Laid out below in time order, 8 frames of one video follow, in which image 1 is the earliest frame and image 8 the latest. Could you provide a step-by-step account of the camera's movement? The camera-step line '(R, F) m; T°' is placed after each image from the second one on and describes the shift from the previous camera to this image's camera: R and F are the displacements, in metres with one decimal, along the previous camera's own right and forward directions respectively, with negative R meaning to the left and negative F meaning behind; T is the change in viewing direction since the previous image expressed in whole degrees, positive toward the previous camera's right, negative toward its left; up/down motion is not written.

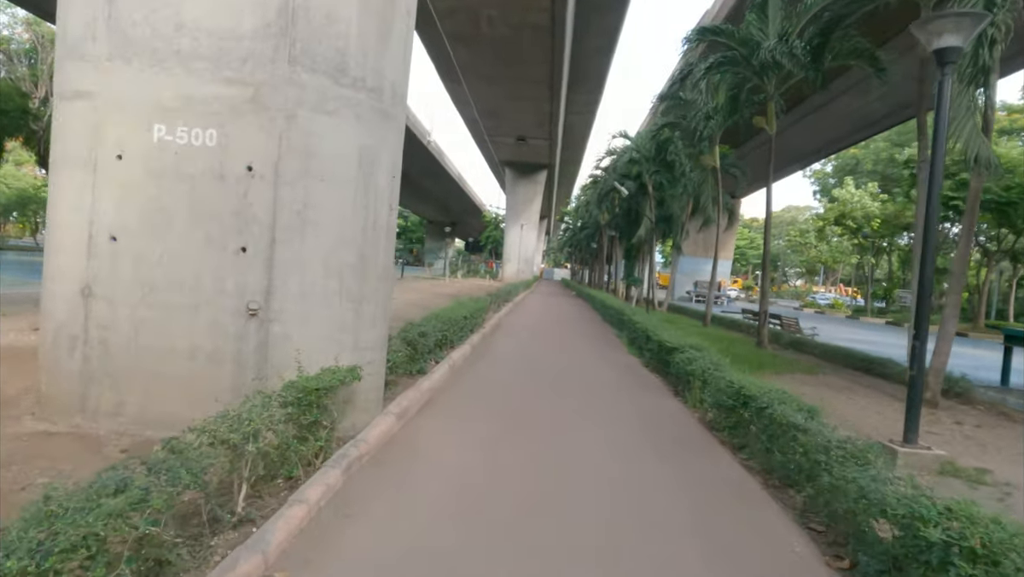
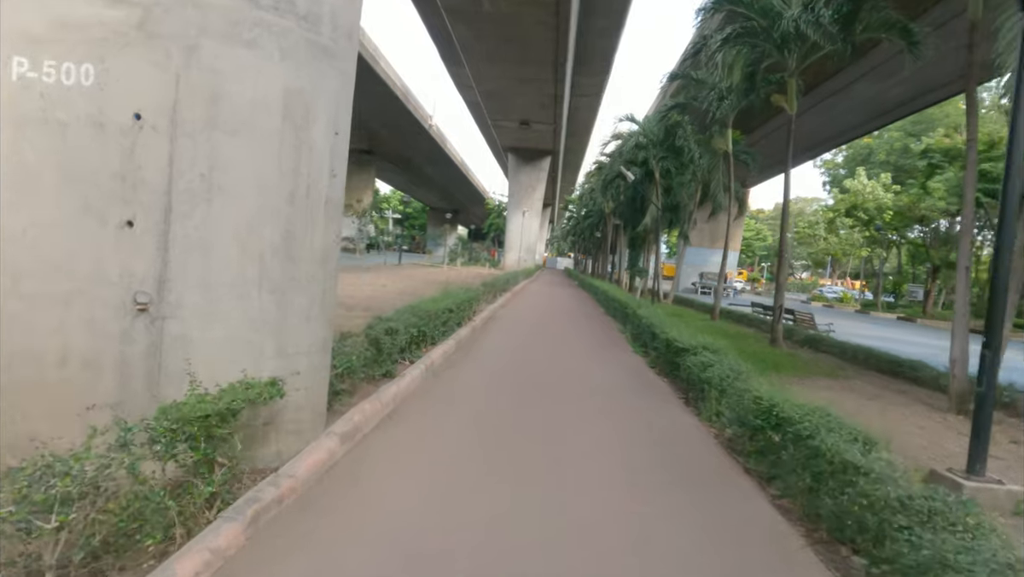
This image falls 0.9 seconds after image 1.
(+0.2, +1.2) m; 0°
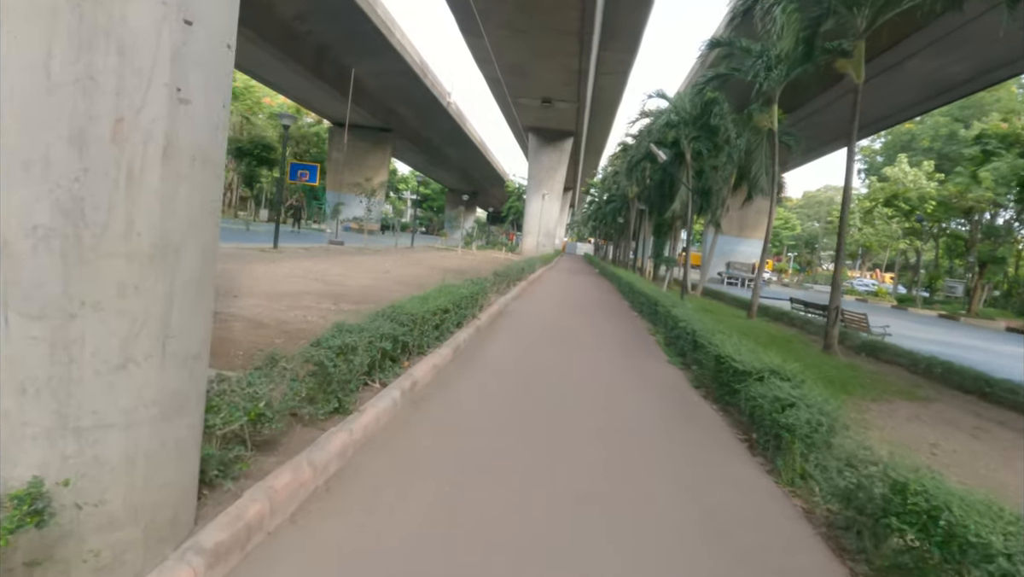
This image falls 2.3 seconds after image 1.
(+0.1, +2.0) m; -2°
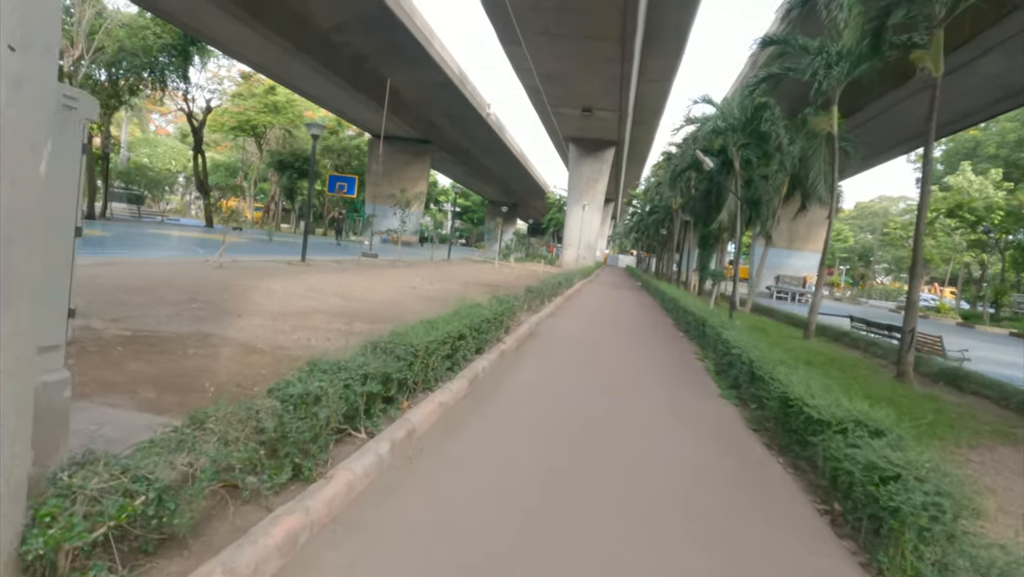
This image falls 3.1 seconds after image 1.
(+0.2, +1.2) m; -4°
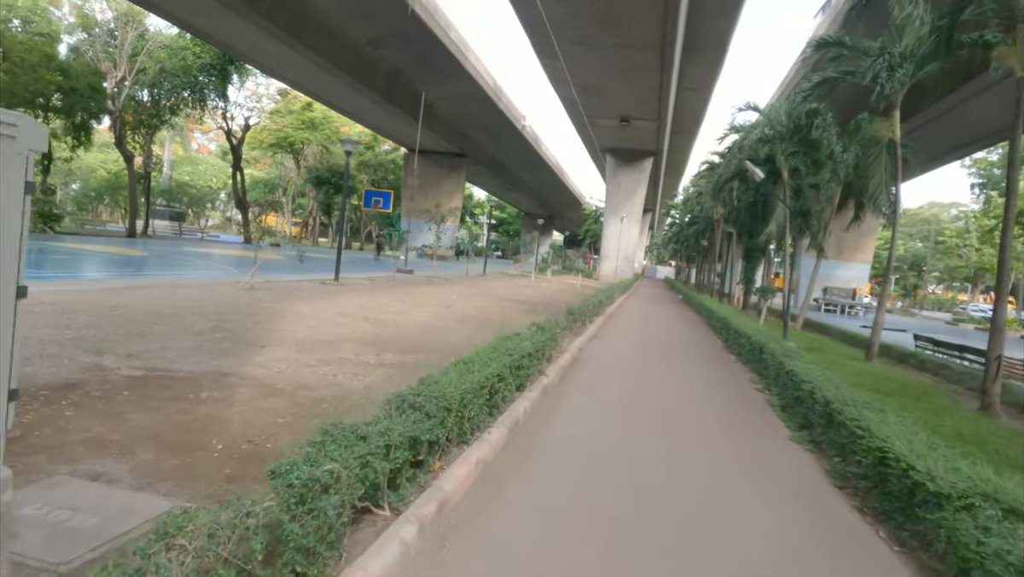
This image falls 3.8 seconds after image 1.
(-0.1, +0.8) m; -3°
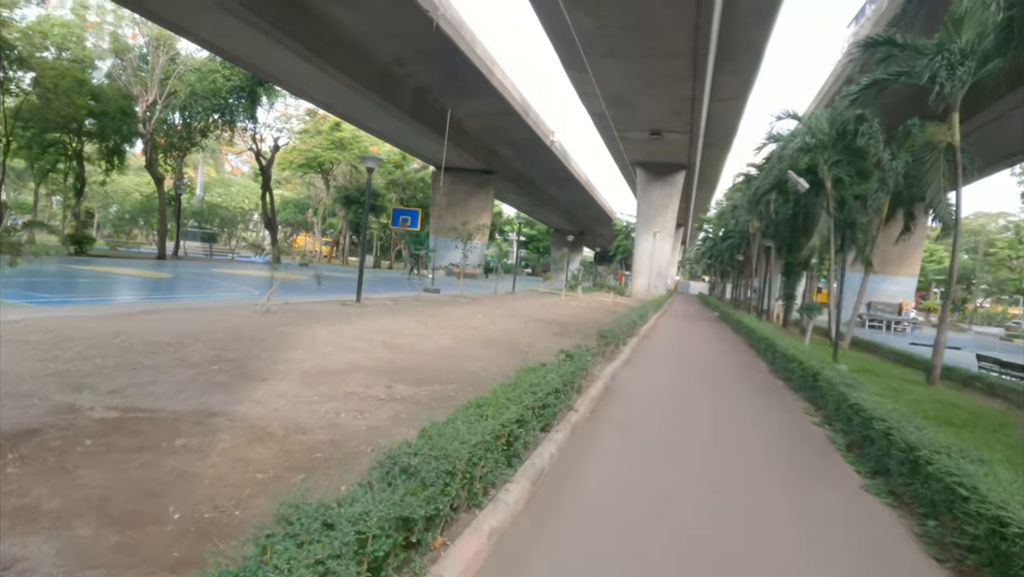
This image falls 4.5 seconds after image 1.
(+0.1, +0.9) m; -3°
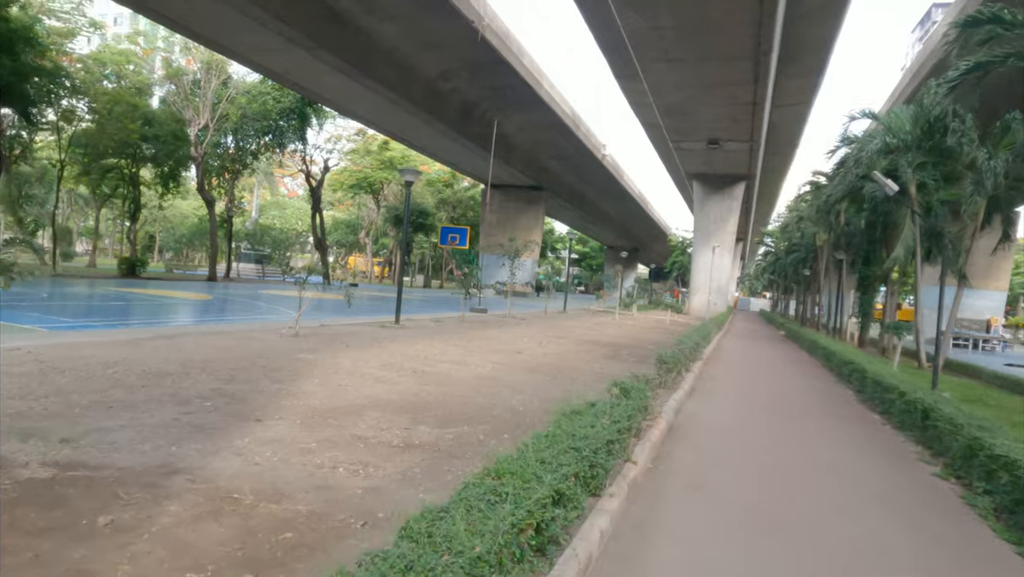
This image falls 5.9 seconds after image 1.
(+0.1, +1.5) m; -5°
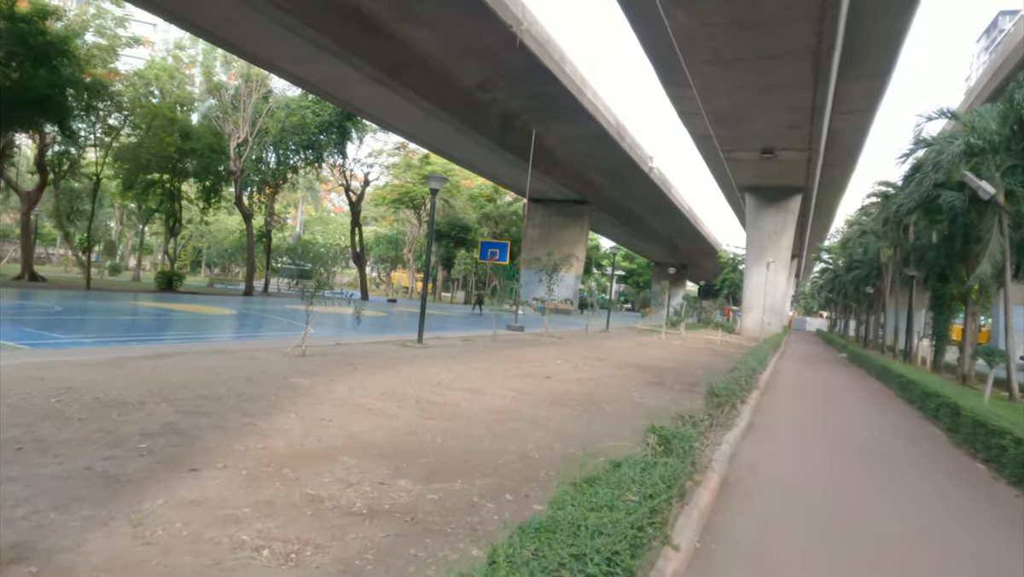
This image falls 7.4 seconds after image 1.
(+0.4, +1.6) m; -4°
